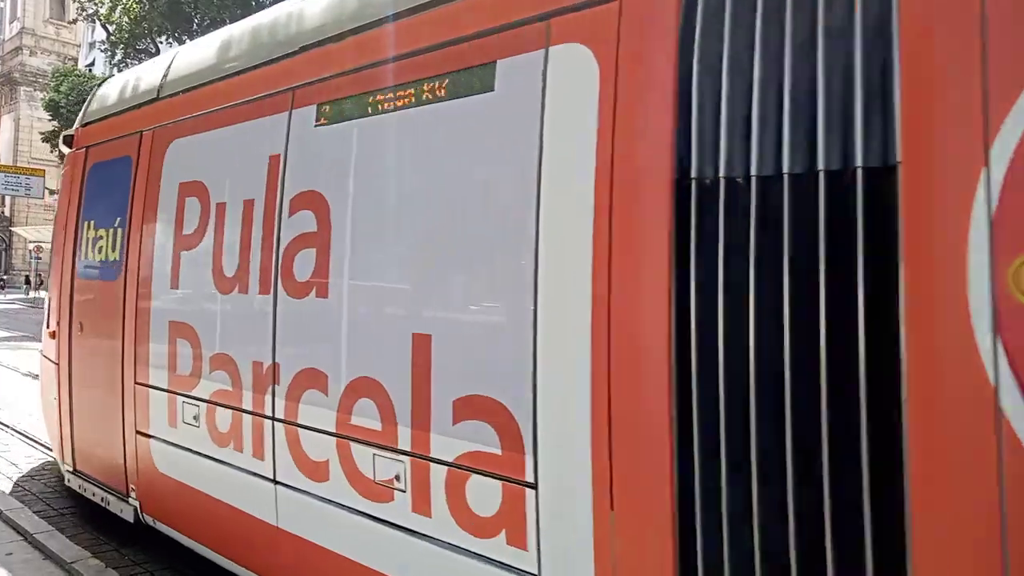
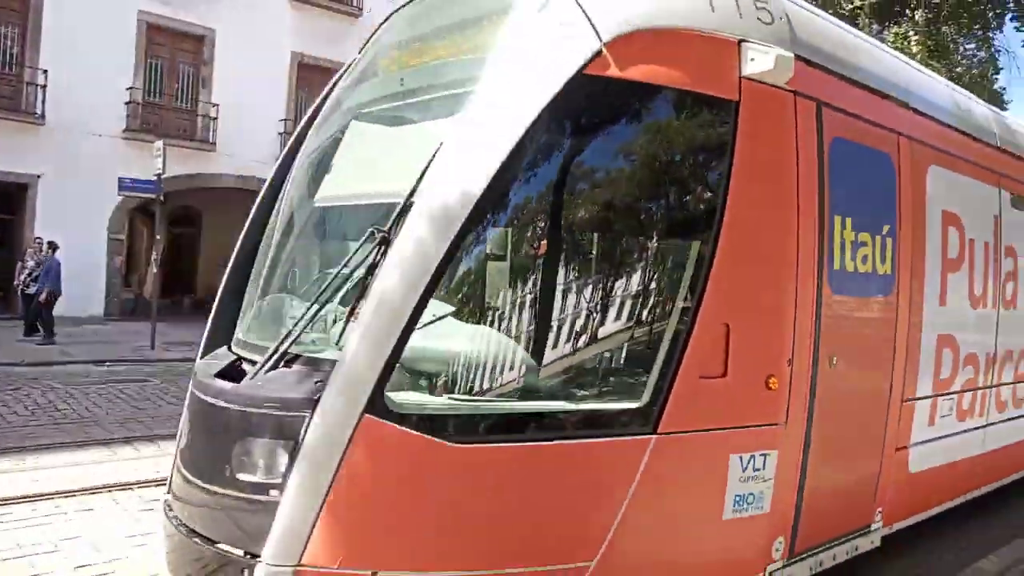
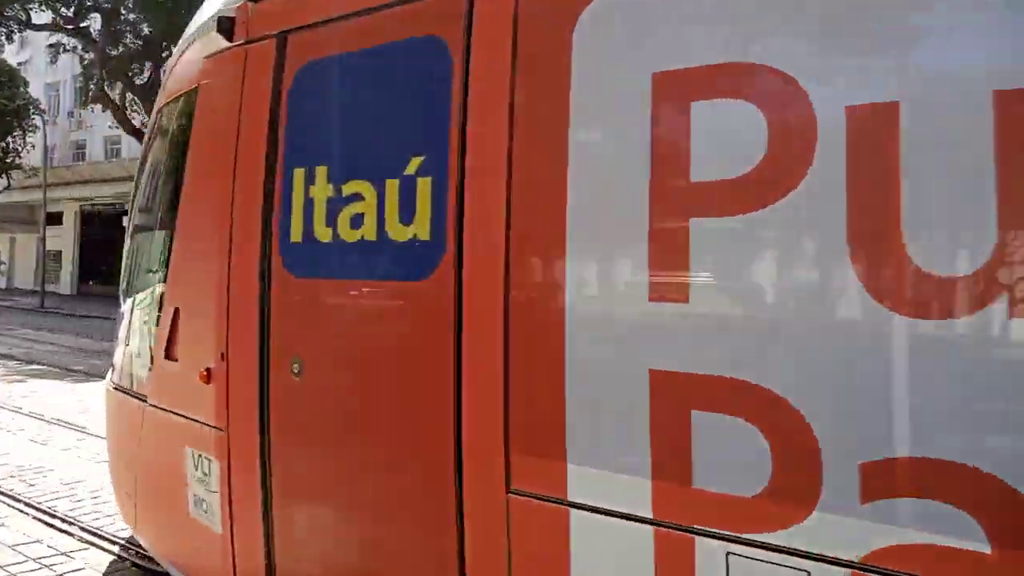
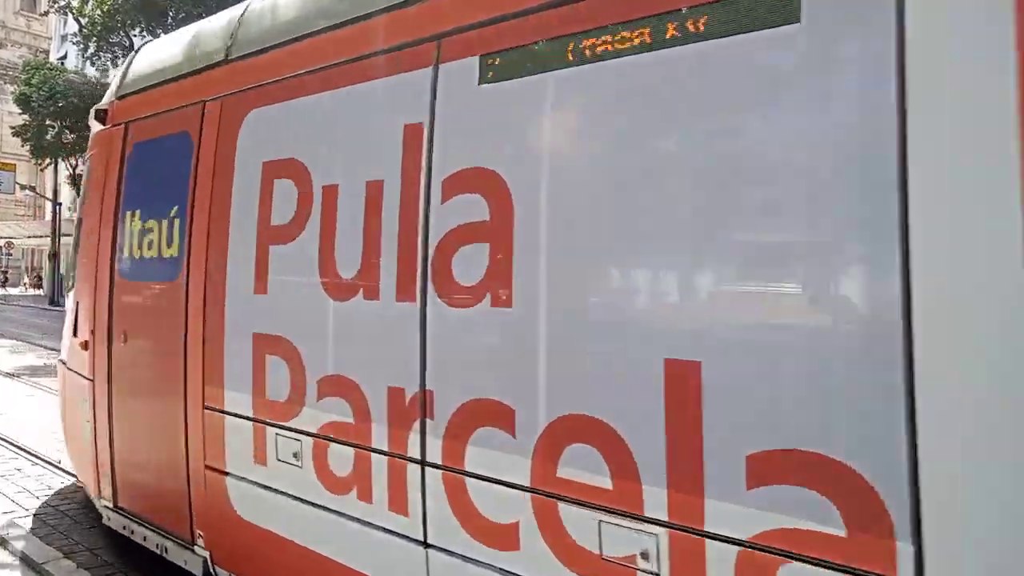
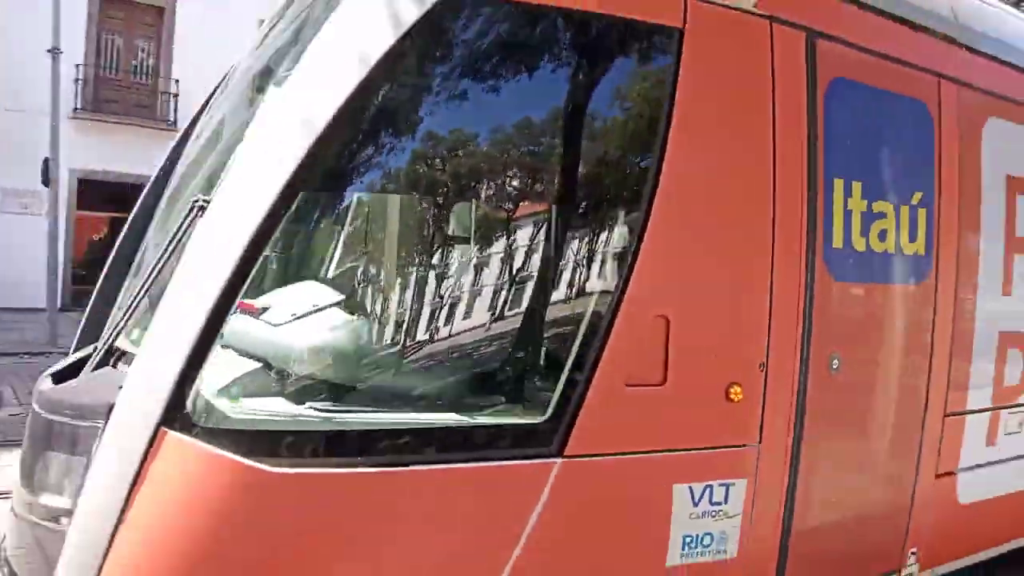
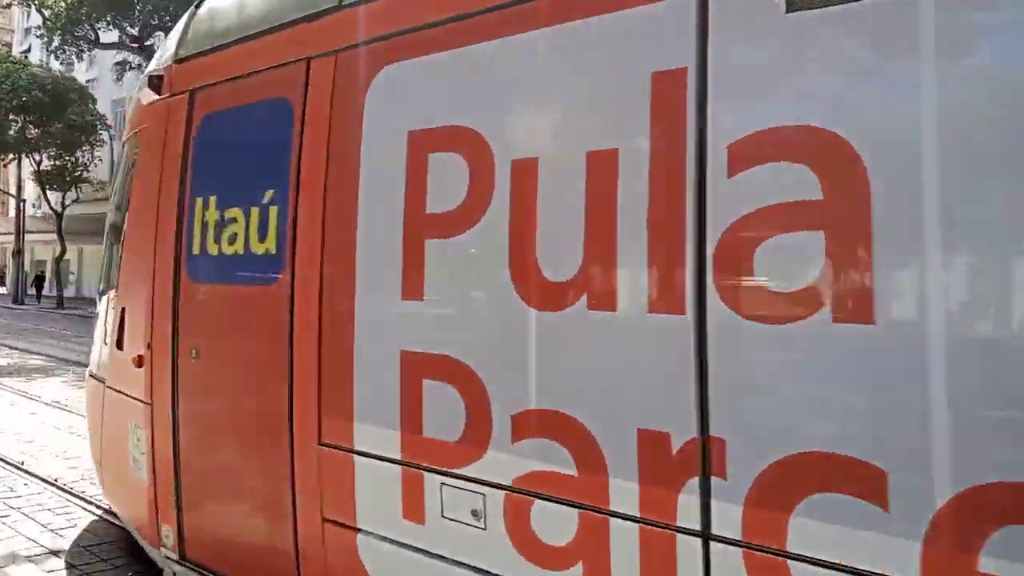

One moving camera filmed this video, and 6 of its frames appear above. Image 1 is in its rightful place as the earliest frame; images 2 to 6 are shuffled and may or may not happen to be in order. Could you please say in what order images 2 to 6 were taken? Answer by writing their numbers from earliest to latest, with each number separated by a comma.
4, 6, 3, 5, 2
